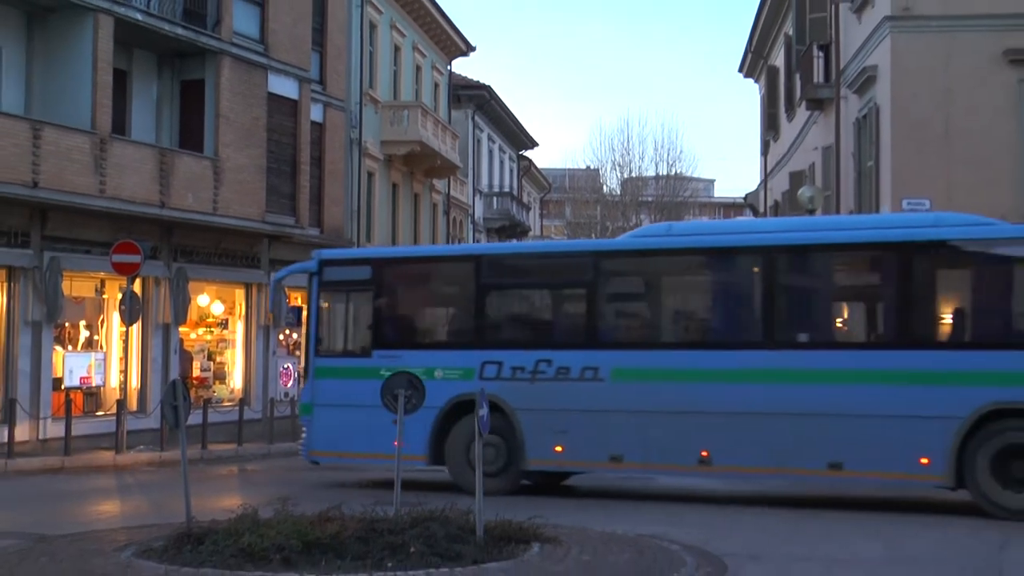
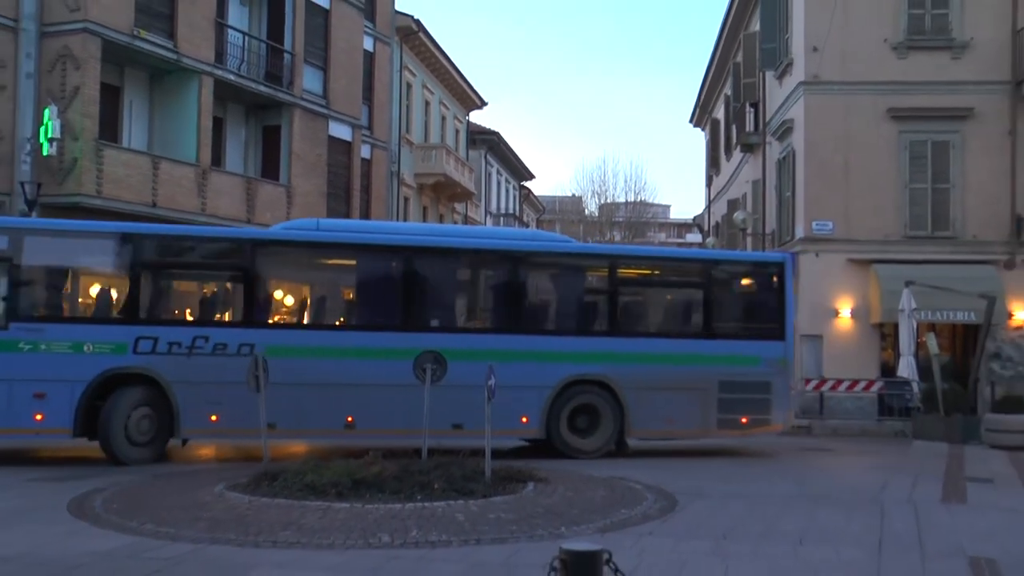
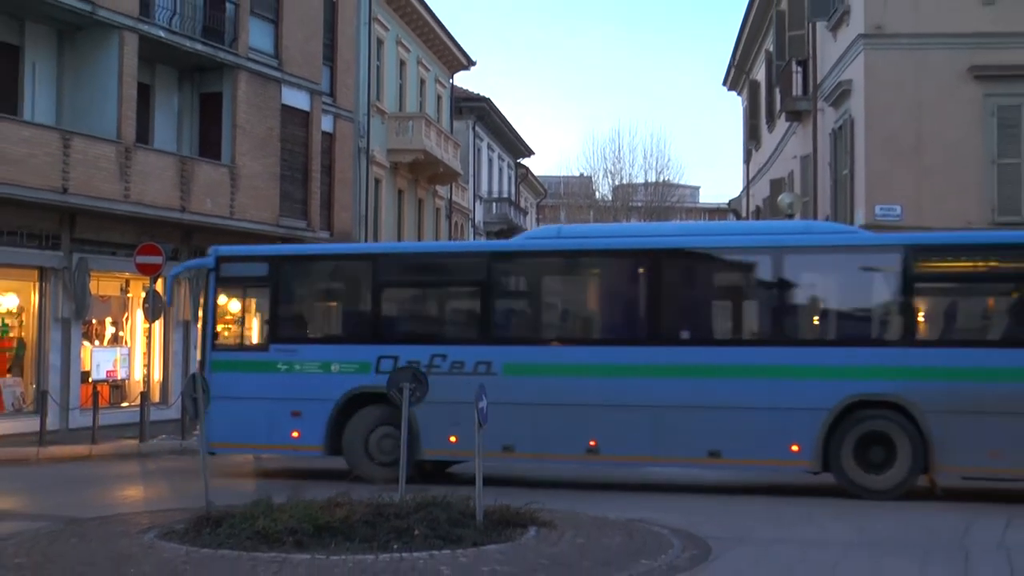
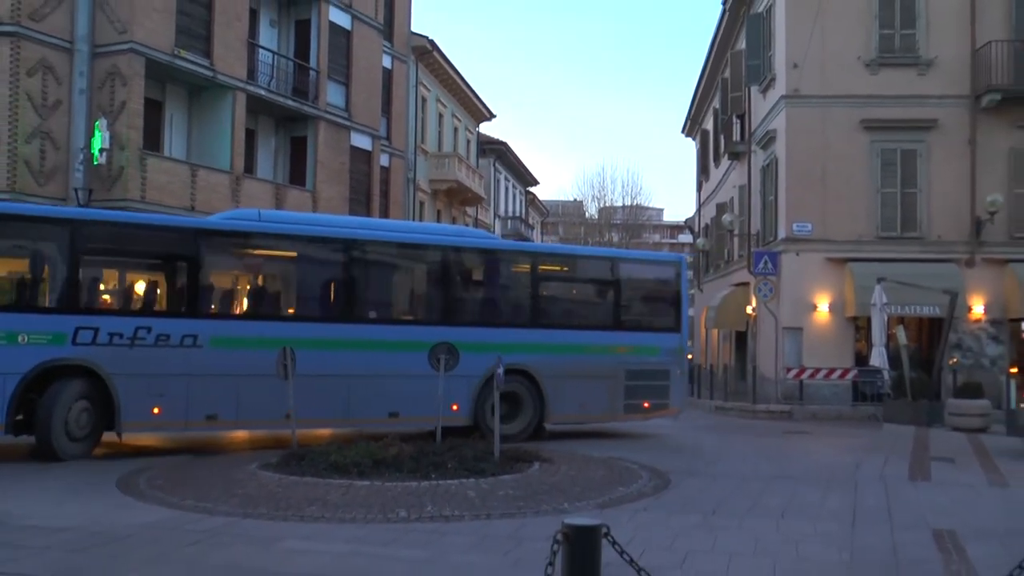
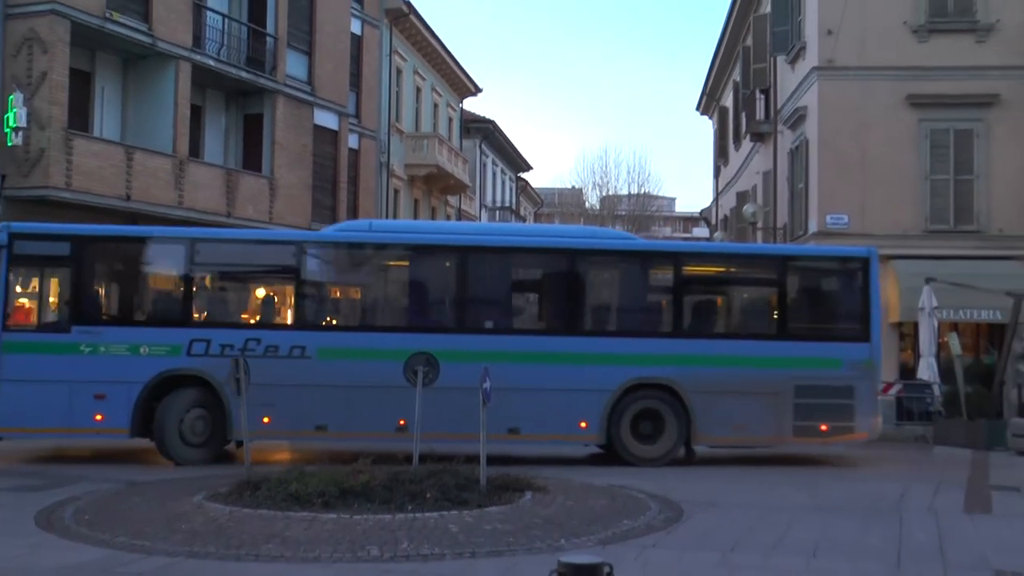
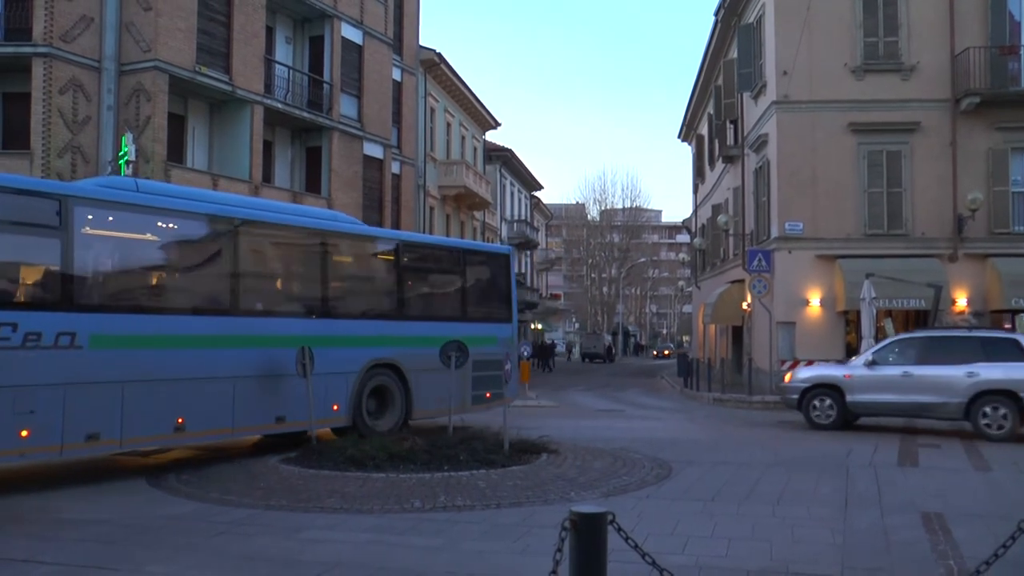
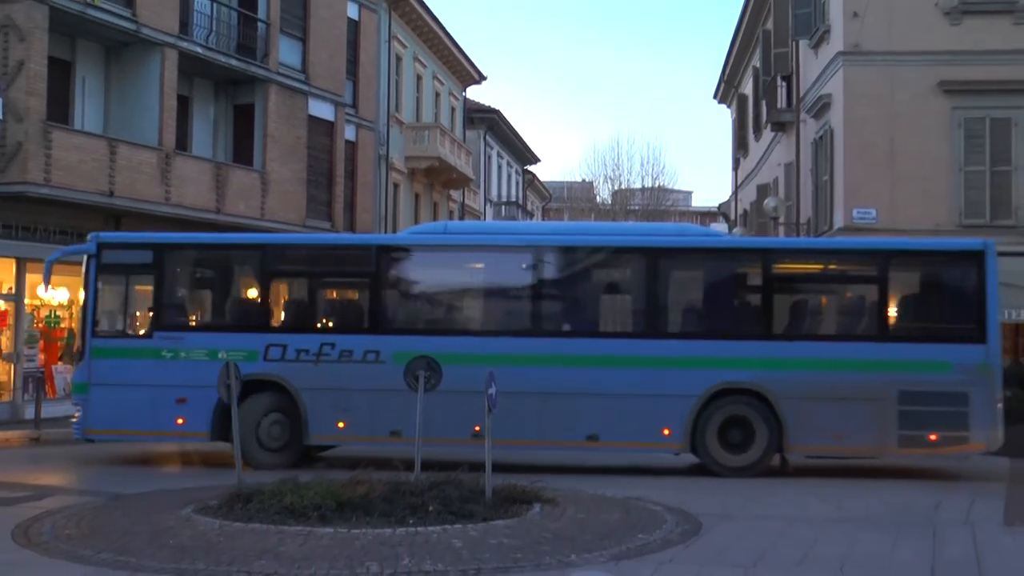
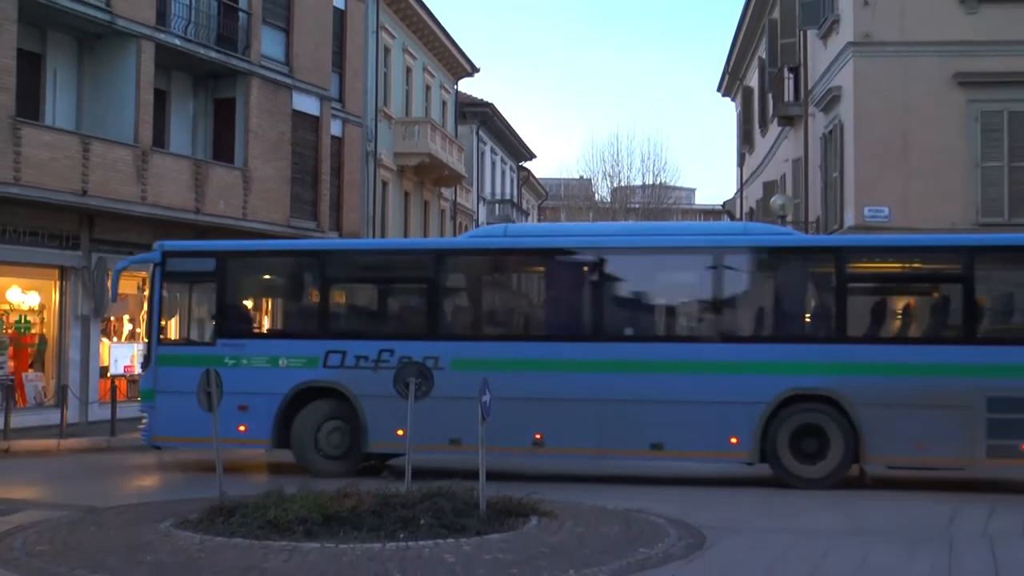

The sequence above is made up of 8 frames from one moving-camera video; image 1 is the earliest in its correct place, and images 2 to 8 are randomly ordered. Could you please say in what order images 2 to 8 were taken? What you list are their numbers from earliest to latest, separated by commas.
3, 8, 7, 5, 2, 4, 6
